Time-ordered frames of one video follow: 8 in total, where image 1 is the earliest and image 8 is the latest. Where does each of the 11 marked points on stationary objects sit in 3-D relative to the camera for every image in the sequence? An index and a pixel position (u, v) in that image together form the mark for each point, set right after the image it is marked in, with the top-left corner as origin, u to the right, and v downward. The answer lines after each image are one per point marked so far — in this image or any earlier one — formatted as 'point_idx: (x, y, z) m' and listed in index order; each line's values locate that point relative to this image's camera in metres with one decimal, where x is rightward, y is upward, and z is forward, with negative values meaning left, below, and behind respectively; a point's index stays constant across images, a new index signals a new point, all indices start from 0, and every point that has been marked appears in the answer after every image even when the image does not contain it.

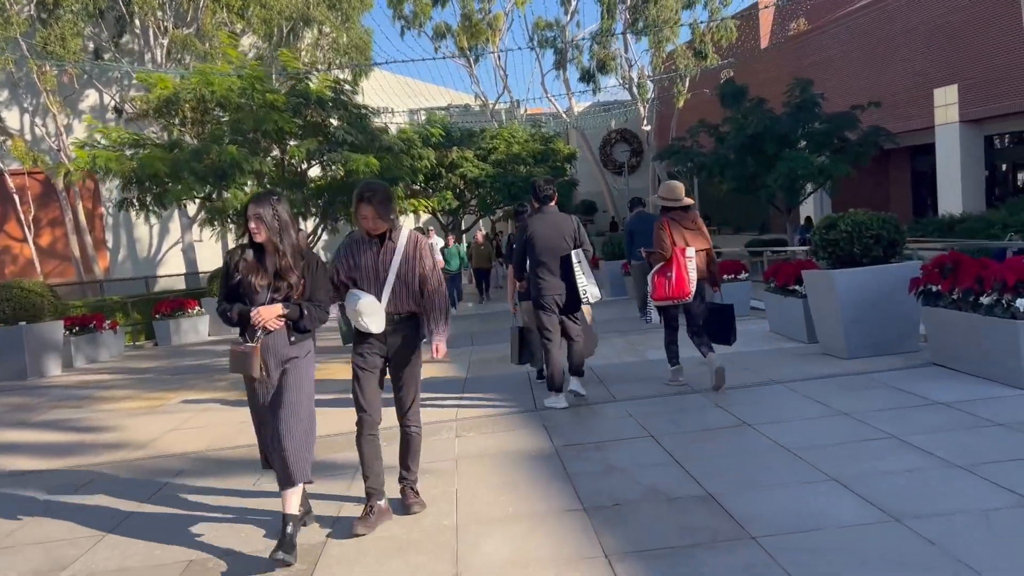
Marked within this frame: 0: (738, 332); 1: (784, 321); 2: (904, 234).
0: (+2.8, -0.5, +10.3) m
1: (+3.1, -0.4, +9.4) m
2: (+3.6, +0.5, +7.6) m
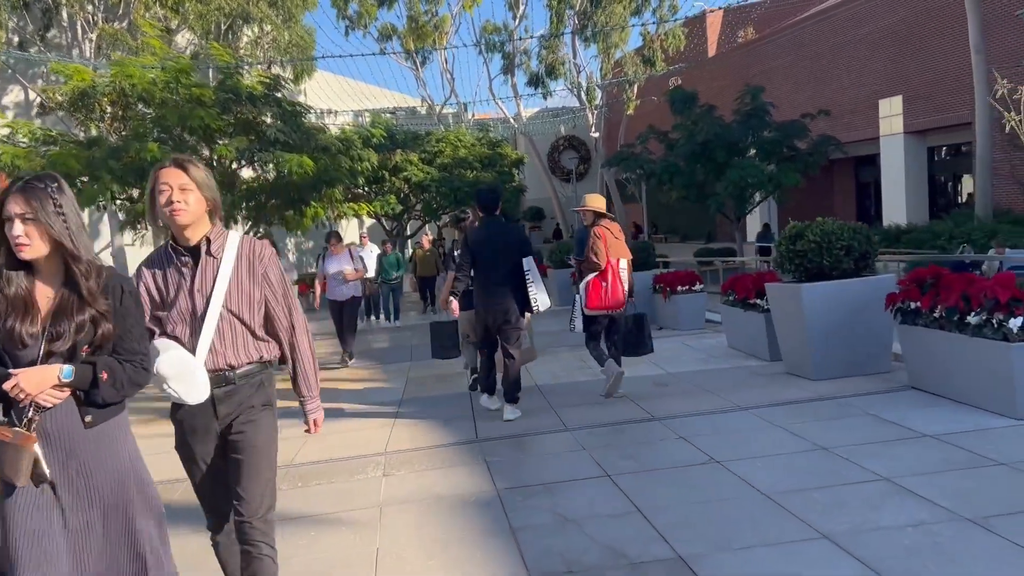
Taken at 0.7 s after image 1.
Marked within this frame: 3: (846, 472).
0: (+2.1, -0.7, +9.7) m
1: (+2.4, -0.5, +8.8) m
2: (+3.1, +0.4, +7.1) m
3: (+1.8, -1.0, +4.5) m
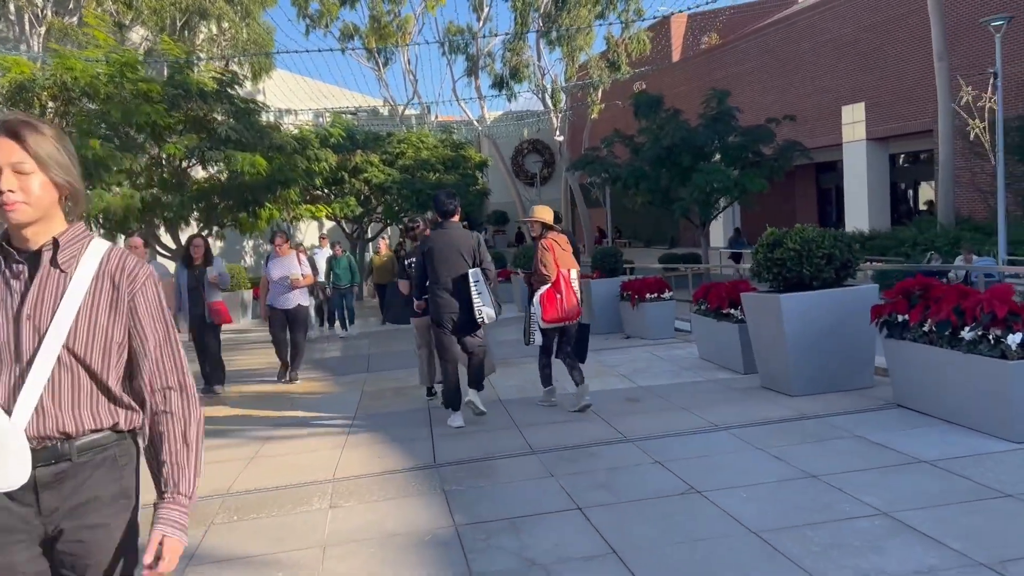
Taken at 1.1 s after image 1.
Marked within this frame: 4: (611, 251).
0: (+1.7, -0.8, +9.3) m
1: (+2.1, -0.6, +8.4) m
2: (+2.8, +0.3, +6.7) m
3: (+1.6, -1.1, +4.1) m
4: (+1.5, +0.6, +12.5) m
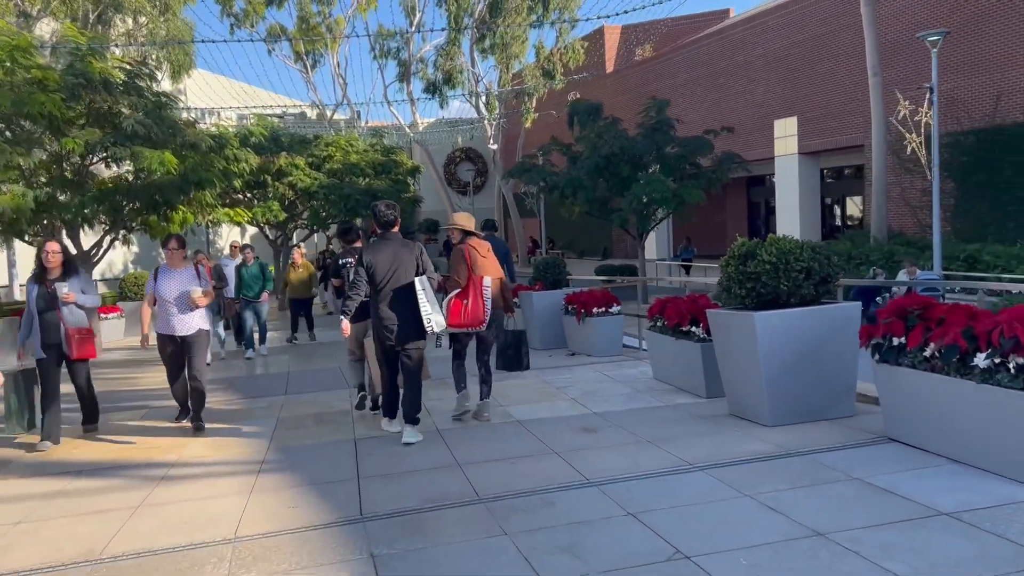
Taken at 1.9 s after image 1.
0: (+1.0, -0.9, +8.6) m
1: (+1.5, -0.7, +7.7) m
2: (+2.4, +0.1, +6.1) m
3: (+1.4, -1.2, +3.4) m
4: (+0.6, +0.4, +11.7) m
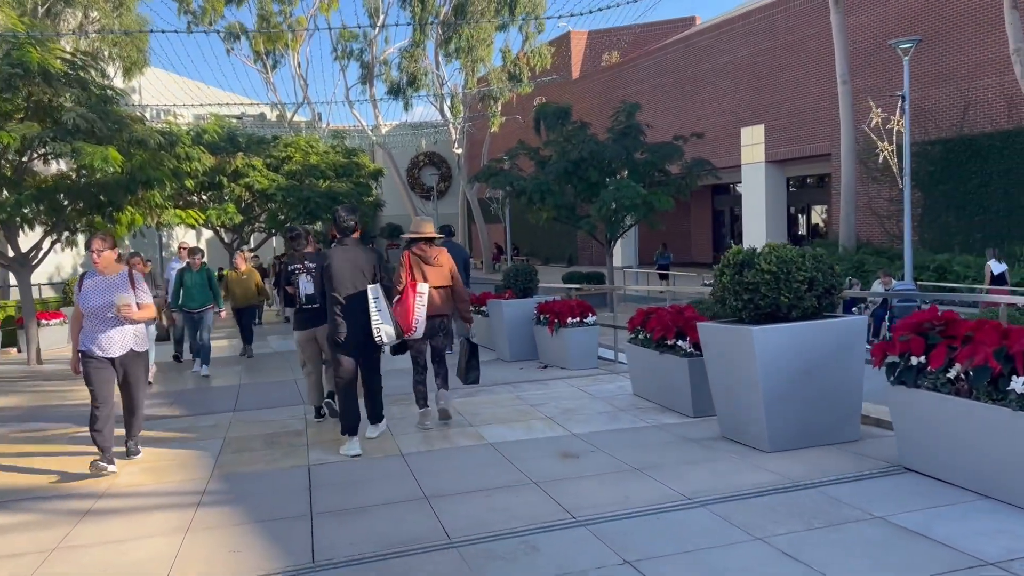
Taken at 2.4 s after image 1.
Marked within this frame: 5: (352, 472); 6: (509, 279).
0: (+0.7, -1.0, +8.0) m
1: (+1.2, -0.8, +7.2) m
2: (+2.2, +0.1, +5.6) m
3: (+1.4, -1.2, +2.8) m
4: (+0.2, +0.3, +11.1) m
5: (-1.1, -1.2, +5.6) m
6: (0.0, +0.1, +11.2) m
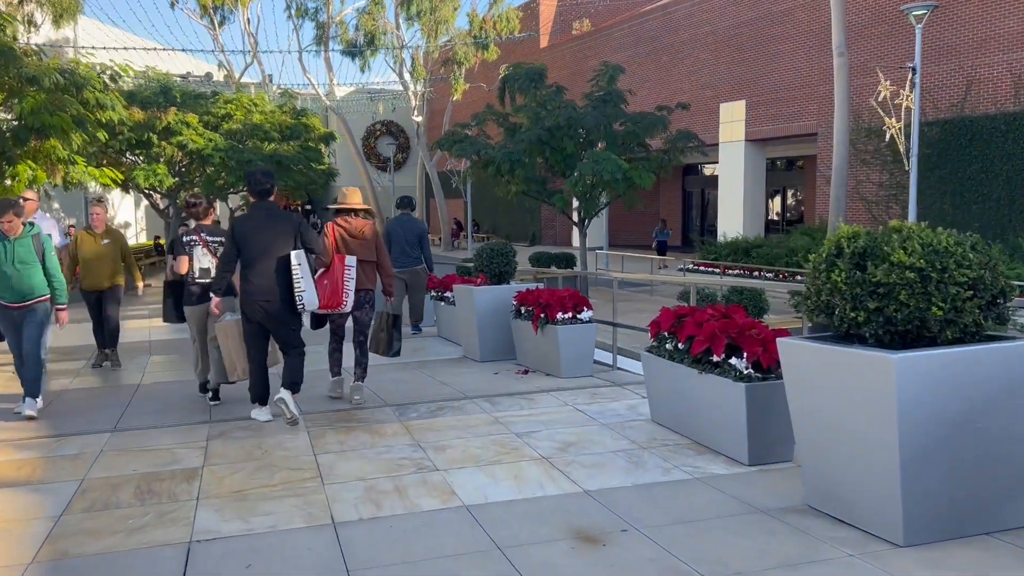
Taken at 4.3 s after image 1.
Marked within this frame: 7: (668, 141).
0: (+0.6, -0.9, +6.1) m
1: (+1.1, -0.8, +5.2) m
2: (+2.2, 0.0, +3.7) m
3: (+1.5, -1.3, +0.9) m
4: (-0.1, +0.4, +9.1) m
5: (-1.1, -1.2, +3.6) m
6: (-0.3, +0.3, +9.2) m
7: (+3.7, +3.5, +19.6) m
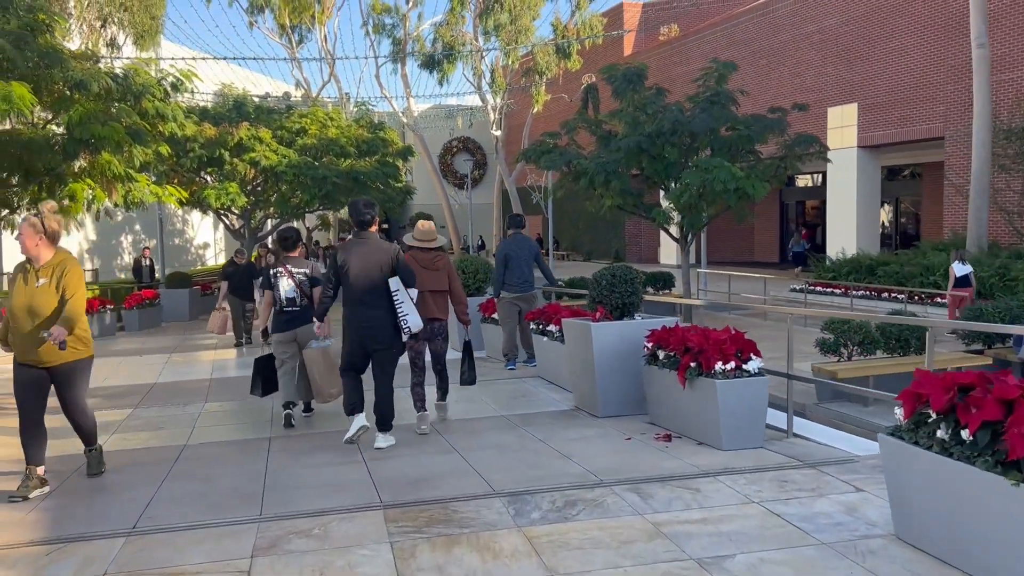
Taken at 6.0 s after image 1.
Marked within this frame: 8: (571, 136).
0: (+1.4, -1.2, +4.2) m
1: (+1.9, -1.0, +3.3) m
2: (+2.8, -0.2, +1.7) m
3: (+1.9, -1.4, -1.0) m
4: (+1.0, +0.1, +7.3) m
5: (-0.5, -1.4, +1.9) m
6: (+0.8, 0.0, +7.4) m
7: (+5.7, +3.0, +17.5) m
8: (+1.3, +3.4, +18.4) m
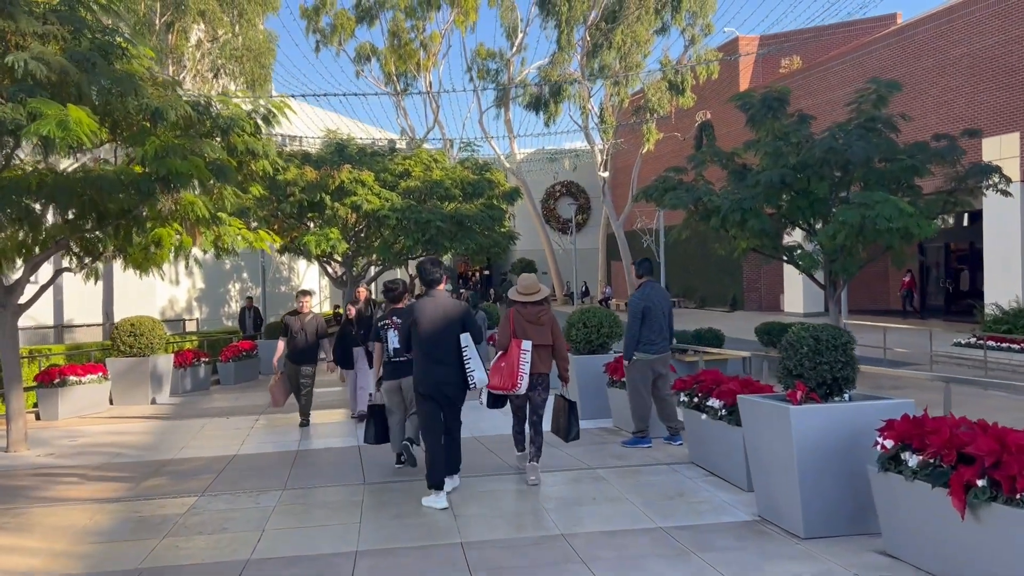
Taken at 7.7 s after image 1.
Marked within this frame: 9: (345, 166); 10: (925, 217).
0: (+2.1, -1.4, +2.1) m
1: (+2.5, -1.2, +1.2) m
2: (+3.2, -0.3, -0.4) m
3: (+1.9, -1.4, -3.1) m
4: (+2.0, -0.3, +5.3) m
5: (-0.1, -1.5, +0.1) m
6: (+1.8, -0.5, +5.5) m
7: (+7.9, +2.0, +15.0) m
8: (+3.7, +2.3, +16.5) m
9: (-3.8, +2.7, +18.7) m
10: (+6.8, +1.1, +14.0) m
